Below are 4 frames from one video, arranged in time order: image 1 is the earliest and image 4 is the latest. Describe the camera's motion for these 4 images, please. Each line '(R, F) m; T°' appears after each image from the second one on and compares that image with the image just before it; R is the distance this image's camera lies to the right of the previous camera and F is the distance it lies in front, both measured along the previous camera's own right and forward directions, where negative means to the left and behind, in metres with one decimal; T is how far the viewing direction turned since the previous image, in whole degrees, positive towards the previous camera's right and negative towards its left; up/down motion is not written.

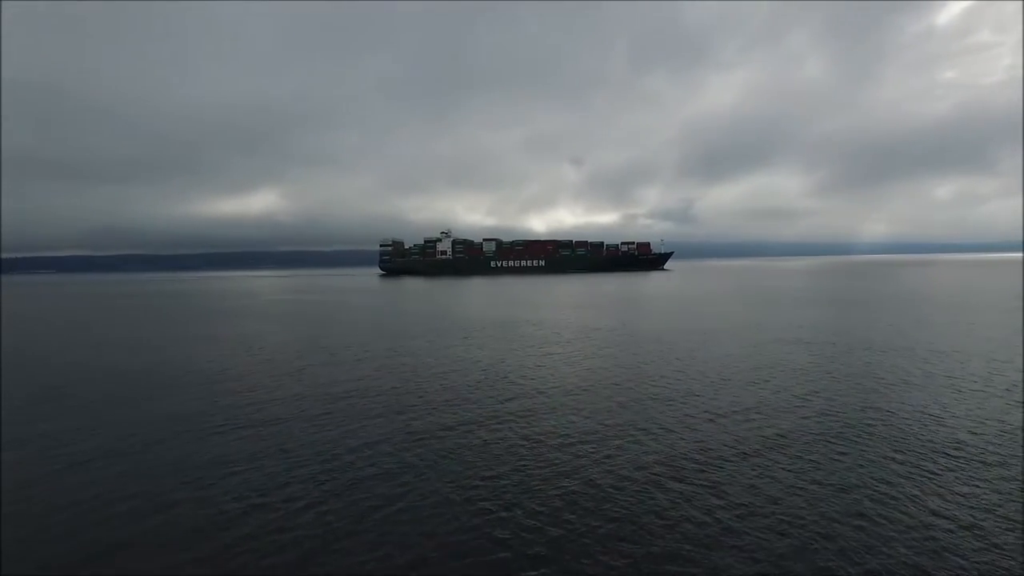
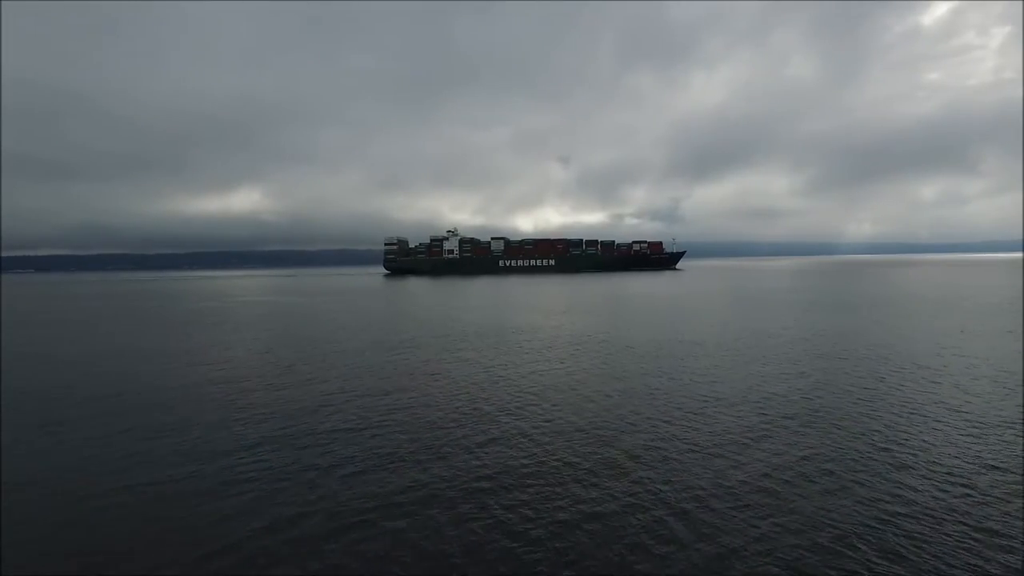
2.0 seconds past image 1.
(-1.8, +1.0) m; +1°
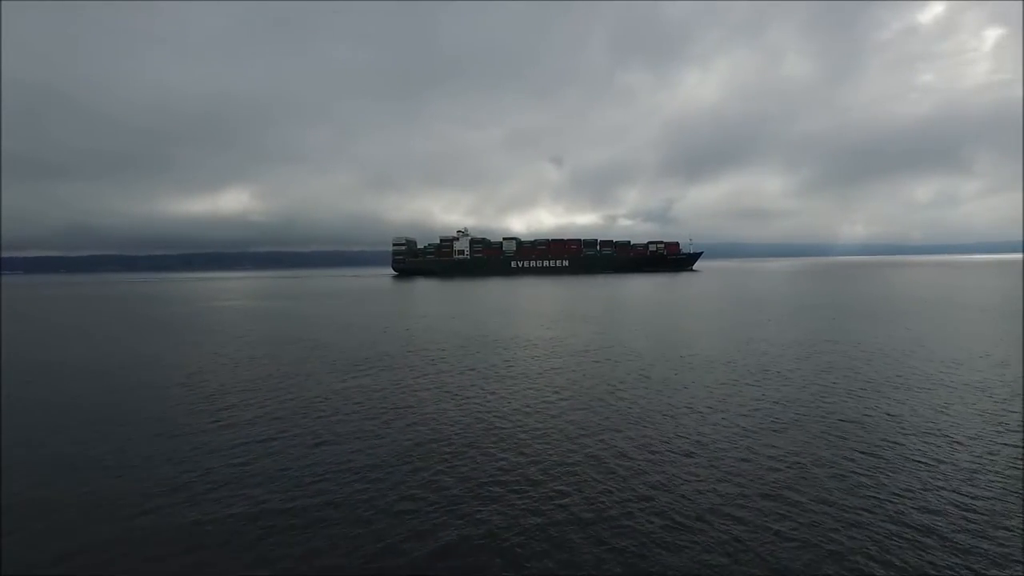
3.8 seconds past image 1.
(-1.6, +1.2) m; 0°
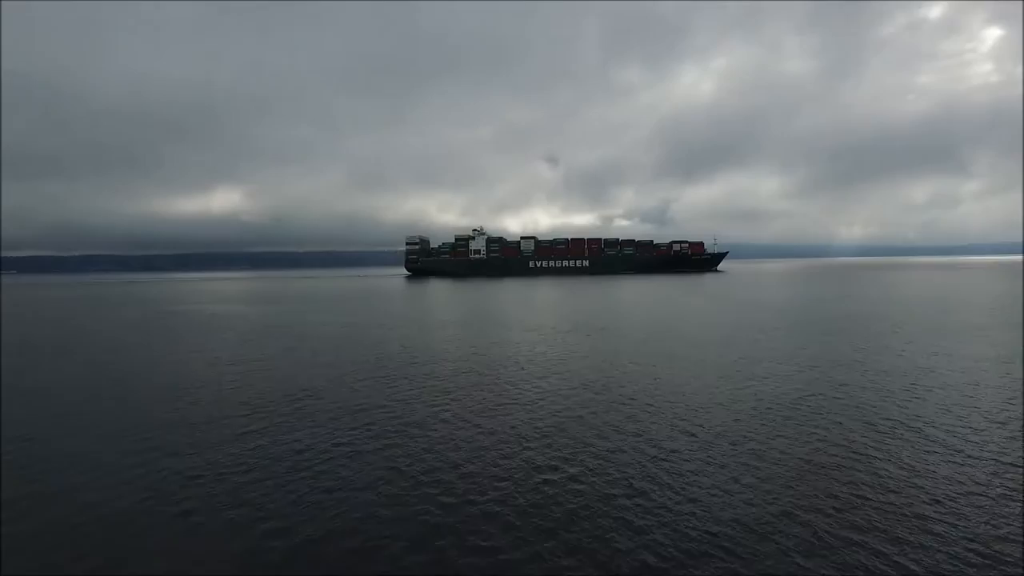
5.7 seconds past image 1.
(-1.9, +1.5) m; 0°
